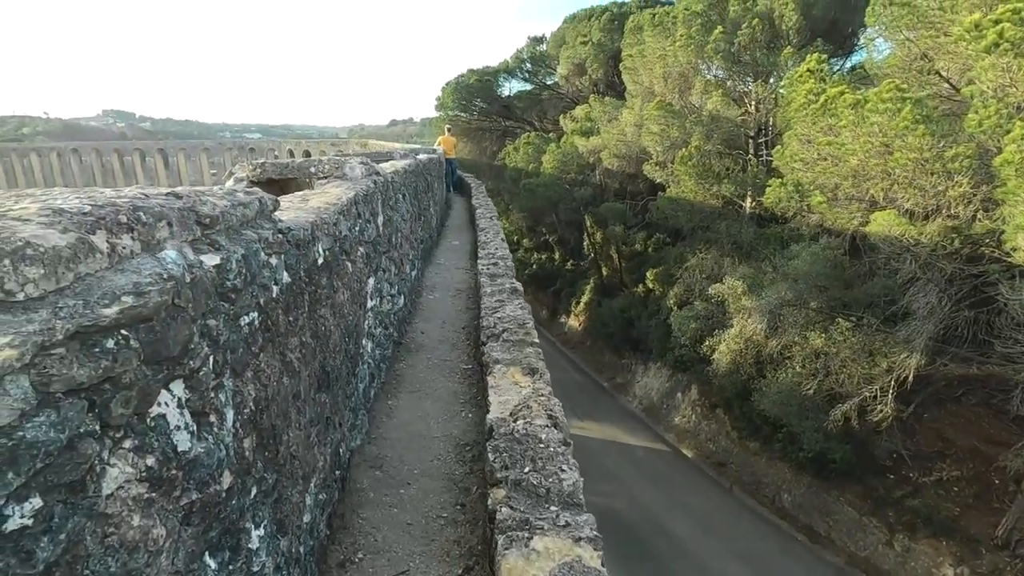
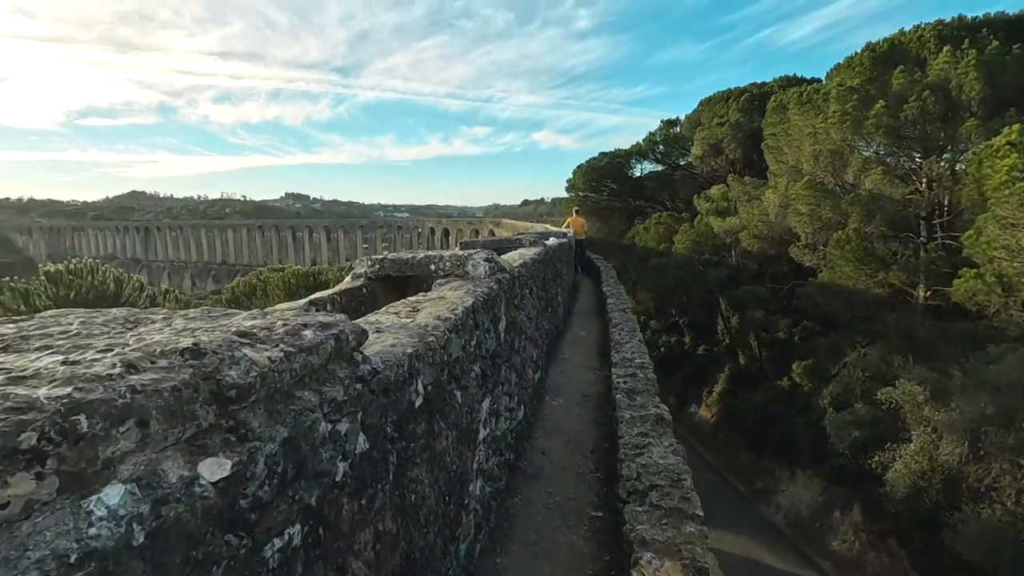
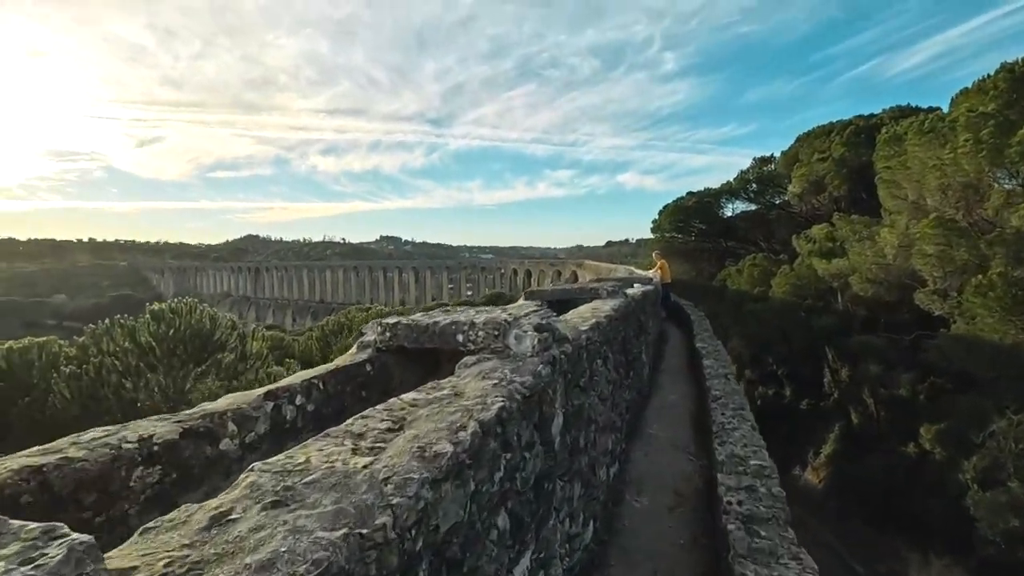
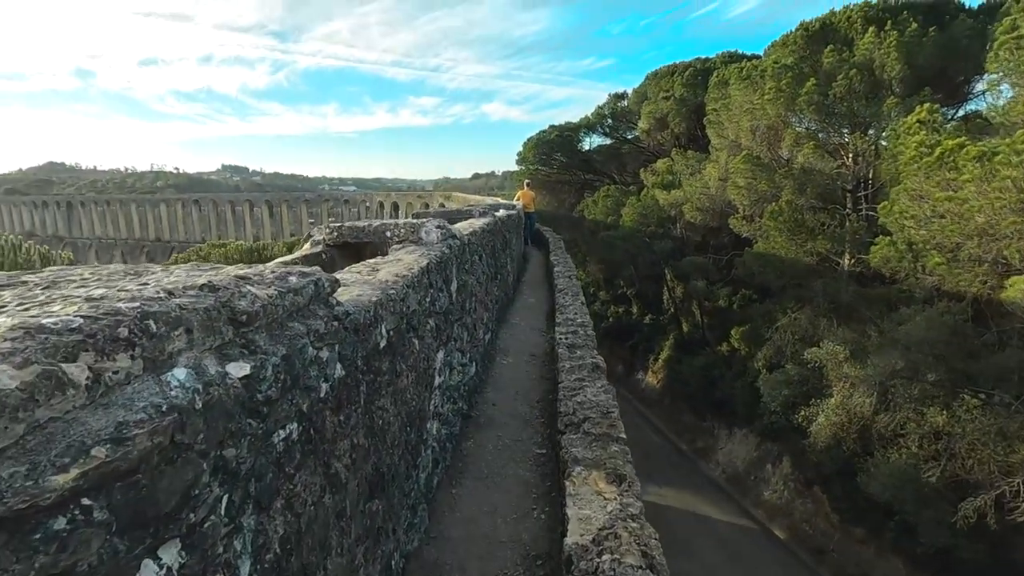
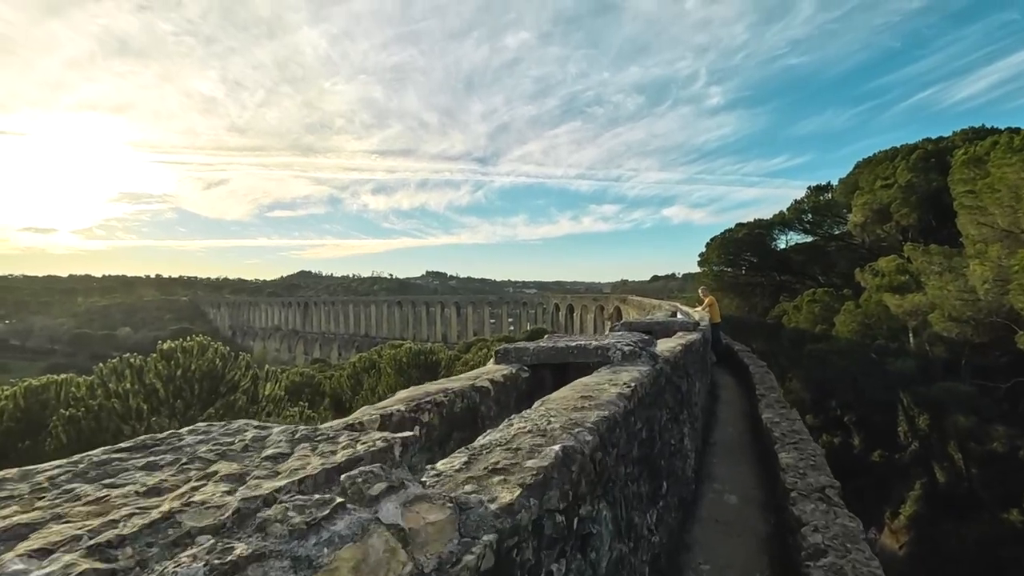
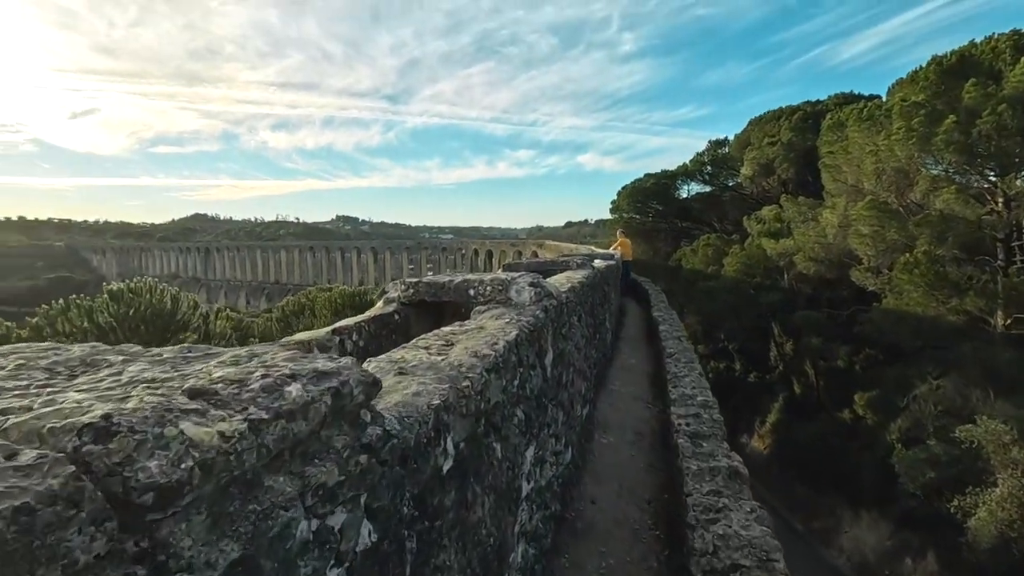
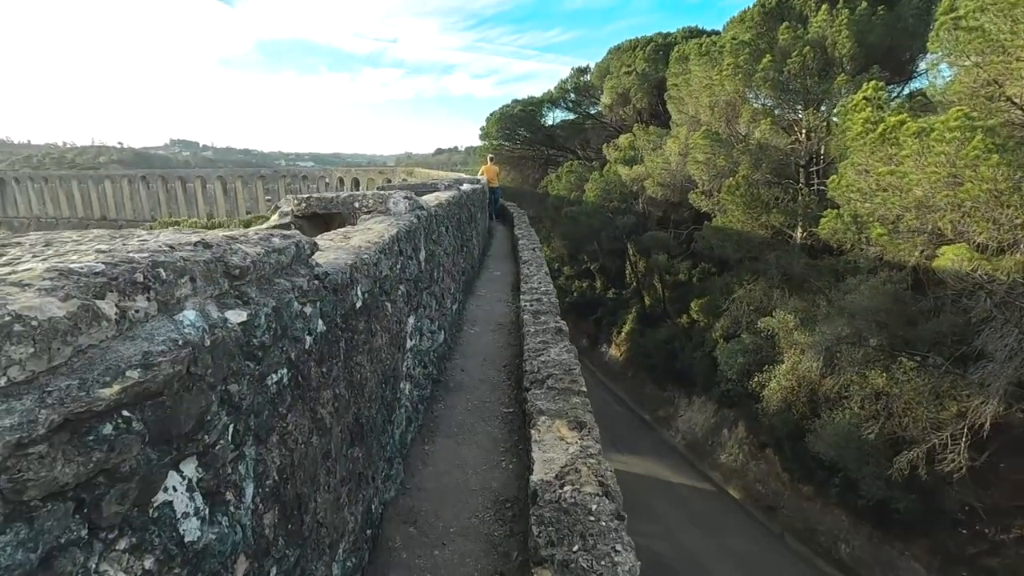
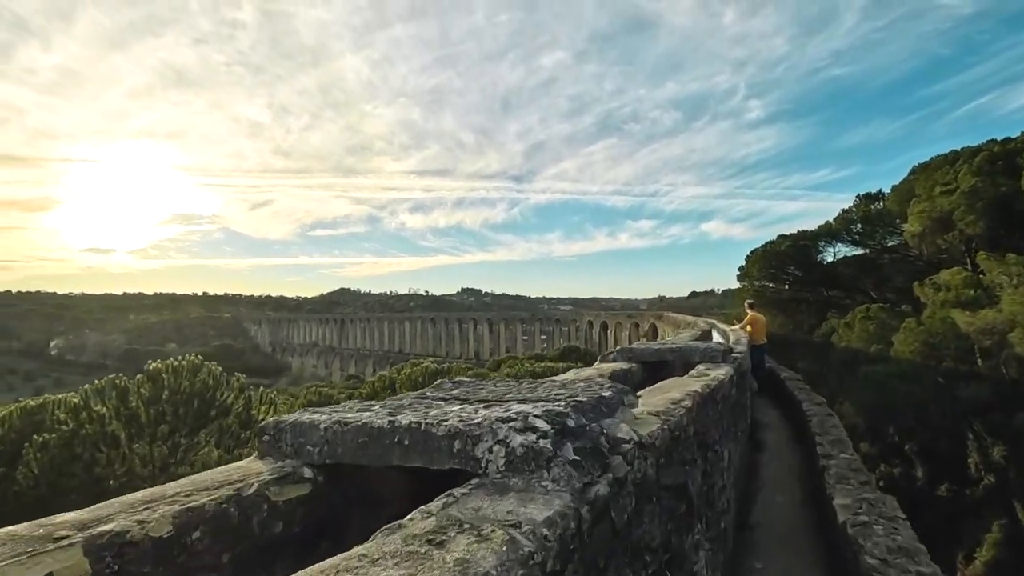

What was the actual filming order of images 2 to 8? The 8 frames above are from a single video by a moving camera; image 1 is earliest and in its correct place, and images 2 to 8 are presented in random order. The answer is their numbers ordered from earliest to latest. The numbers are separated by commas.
7, 4, 2, 6, 3, 5, 8
